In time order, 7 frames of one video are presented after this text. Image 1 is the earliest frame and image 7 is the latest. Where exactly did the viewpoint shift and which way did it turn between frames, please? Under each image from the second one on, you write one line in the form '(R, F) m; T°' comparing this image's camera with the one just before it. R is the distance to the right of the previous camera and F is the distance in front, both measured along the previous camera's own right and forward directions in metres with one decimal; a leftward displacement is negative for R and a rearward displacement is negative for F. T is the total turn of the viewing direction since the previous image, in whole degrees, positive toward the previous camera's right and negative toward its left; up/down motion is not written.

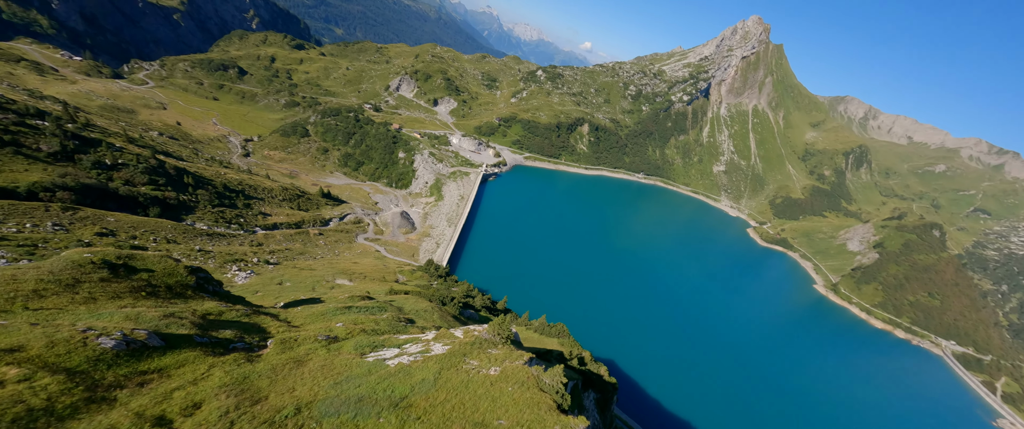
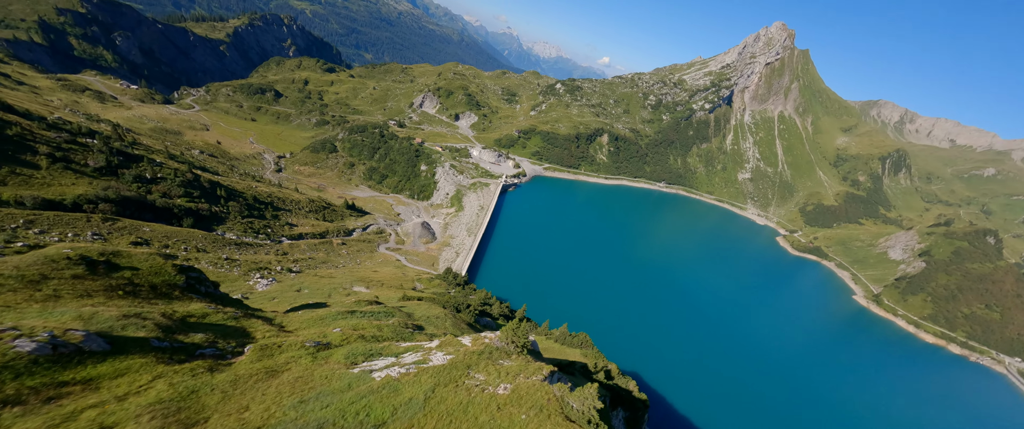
(+0.3, +1.4) m; -4°
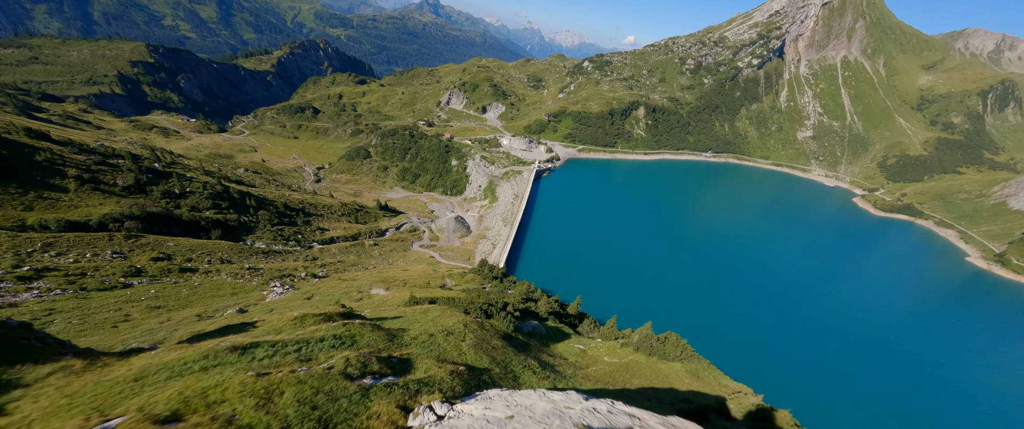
(-0.5, +7.7) m; -6°
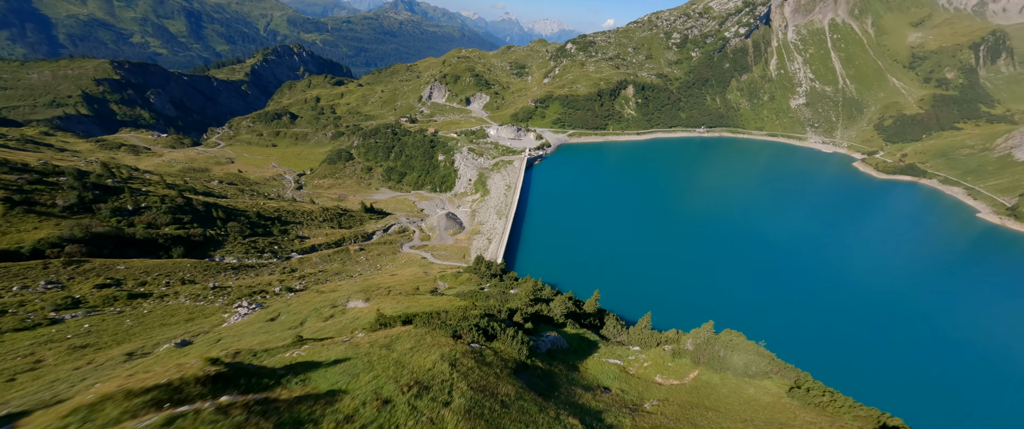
(-0.3, +5.0) m; +1°
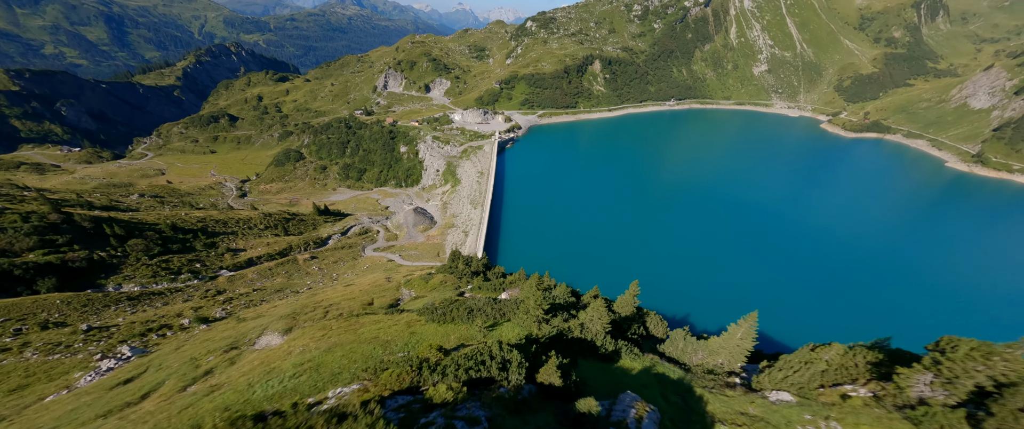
(-1.0, +8.8) m; +5°
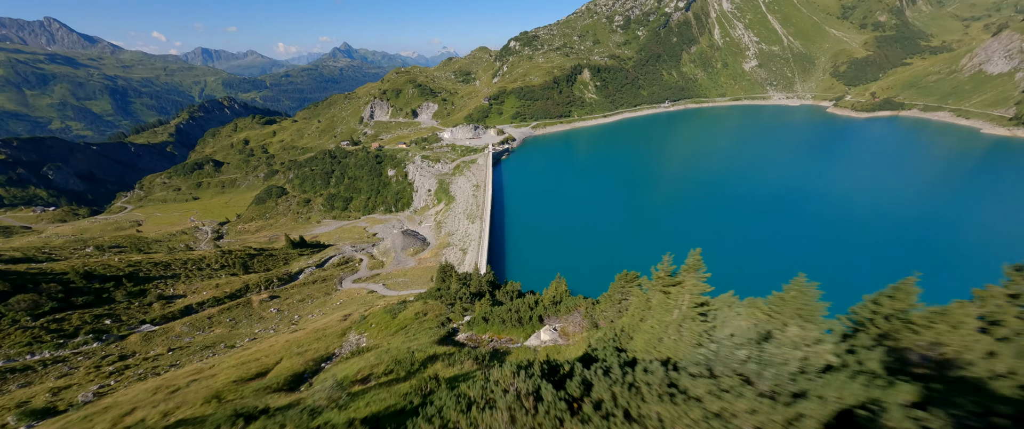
(-1.2, +11.3) m; 0°
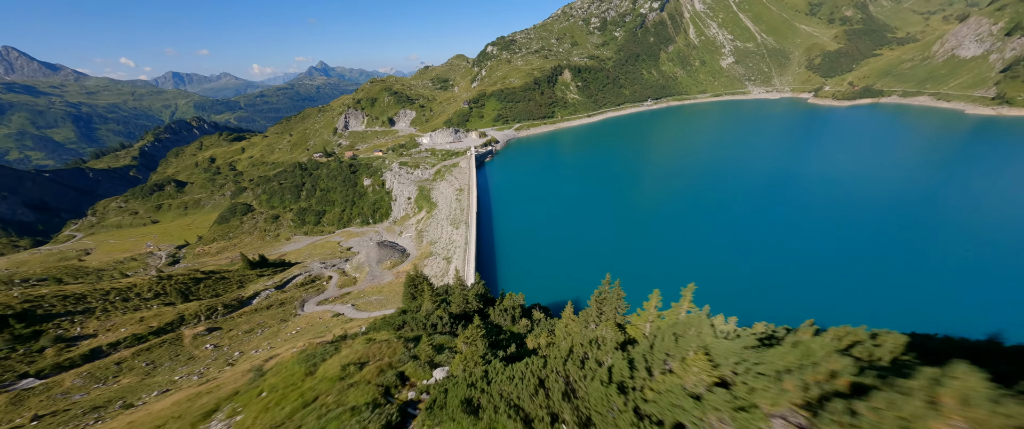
(-0.6, +6.9) m; +3°
